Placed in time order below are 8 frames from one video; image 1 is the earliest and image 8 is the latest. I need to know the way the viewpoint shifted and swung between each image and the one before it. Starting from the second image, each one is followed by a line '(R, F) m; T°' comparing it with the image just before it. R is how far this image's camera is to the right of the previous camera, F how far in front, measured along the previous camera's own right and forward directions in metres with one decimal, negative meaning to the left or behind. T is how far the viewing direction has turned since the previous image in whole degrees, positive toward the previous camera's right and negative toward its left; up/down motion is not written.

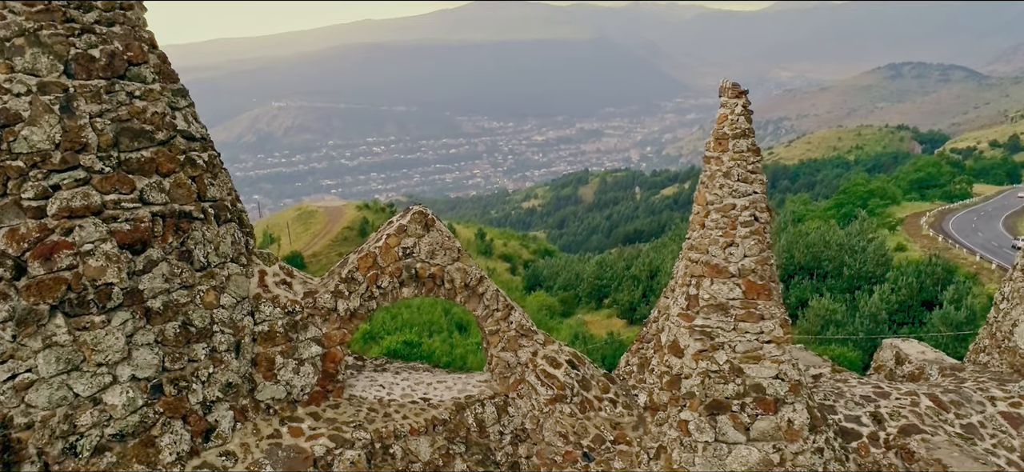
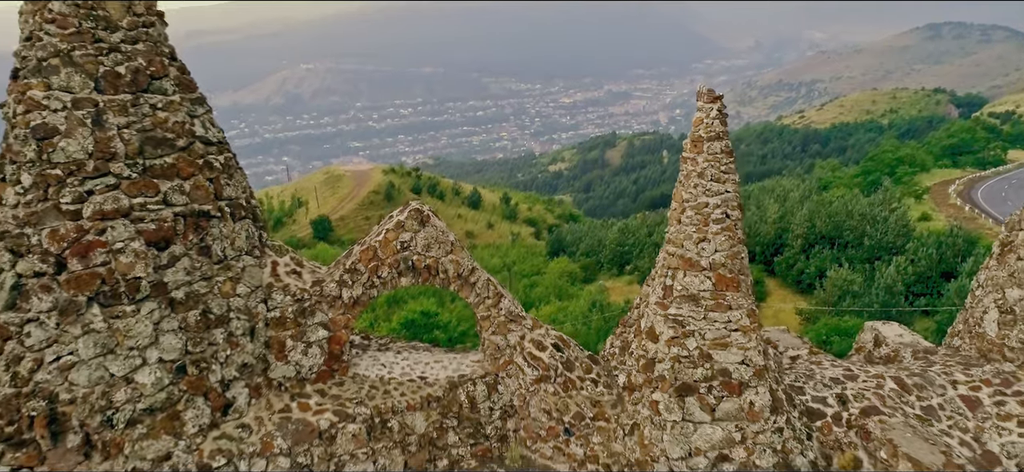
(+0.2, -0.4) m; -2°
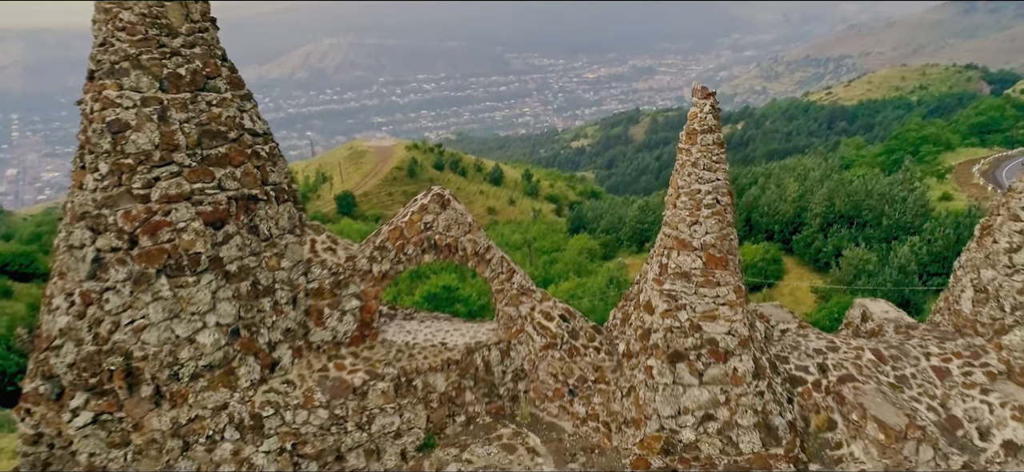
(+0.1, -0.6) m; -2°
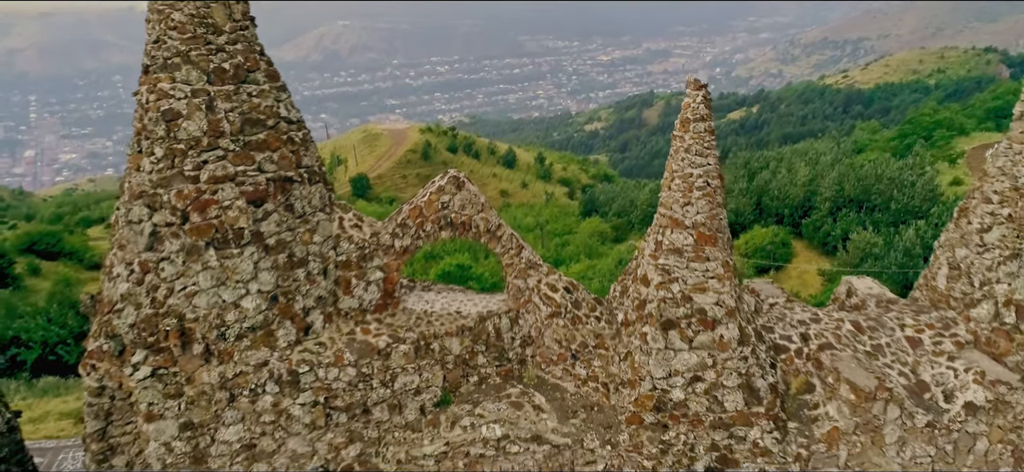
(0.0, -0.5) m; -1°
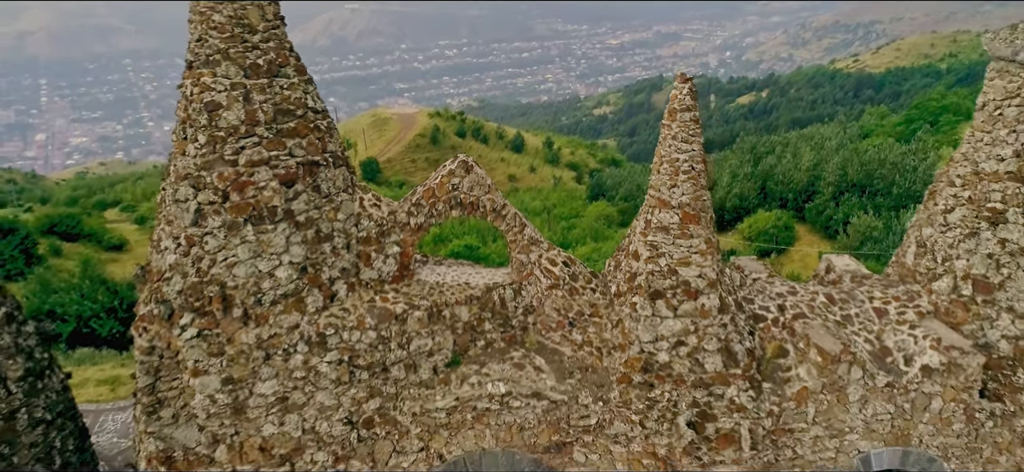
(0.0, -0.6) m; -1°
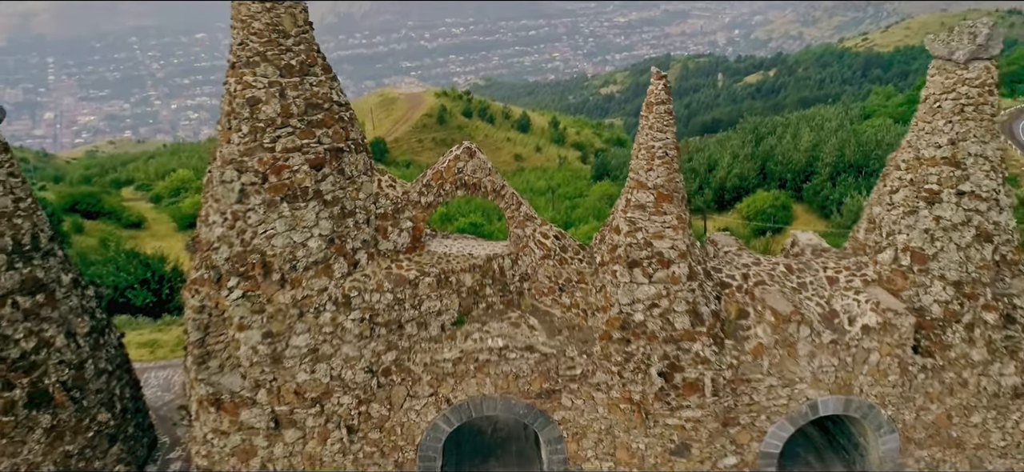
(+0.1, -1.0) m; -1°
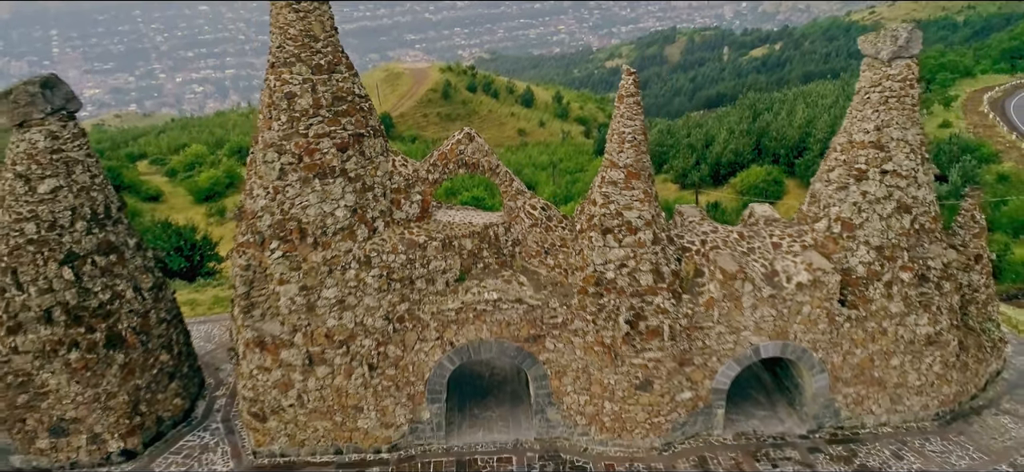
(+0.1, -1.4) m; 0°
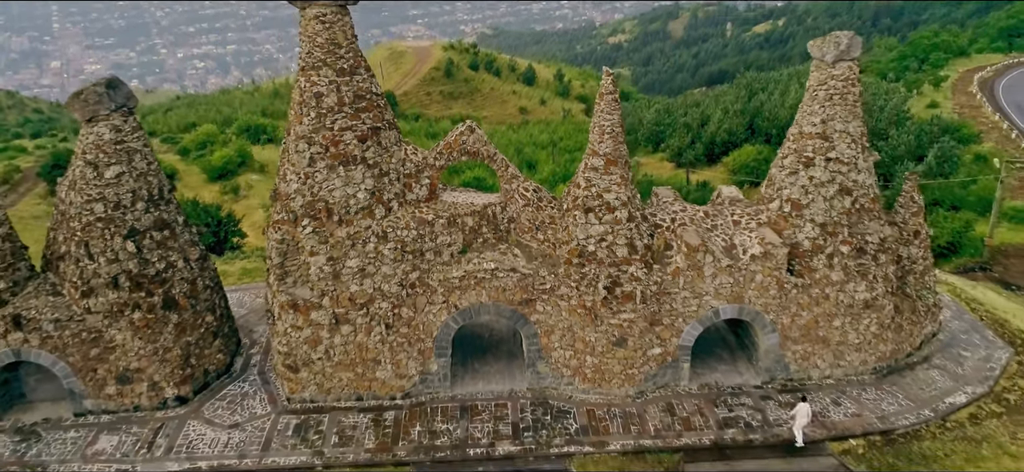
(+0.1, -1.4) m; 0°
